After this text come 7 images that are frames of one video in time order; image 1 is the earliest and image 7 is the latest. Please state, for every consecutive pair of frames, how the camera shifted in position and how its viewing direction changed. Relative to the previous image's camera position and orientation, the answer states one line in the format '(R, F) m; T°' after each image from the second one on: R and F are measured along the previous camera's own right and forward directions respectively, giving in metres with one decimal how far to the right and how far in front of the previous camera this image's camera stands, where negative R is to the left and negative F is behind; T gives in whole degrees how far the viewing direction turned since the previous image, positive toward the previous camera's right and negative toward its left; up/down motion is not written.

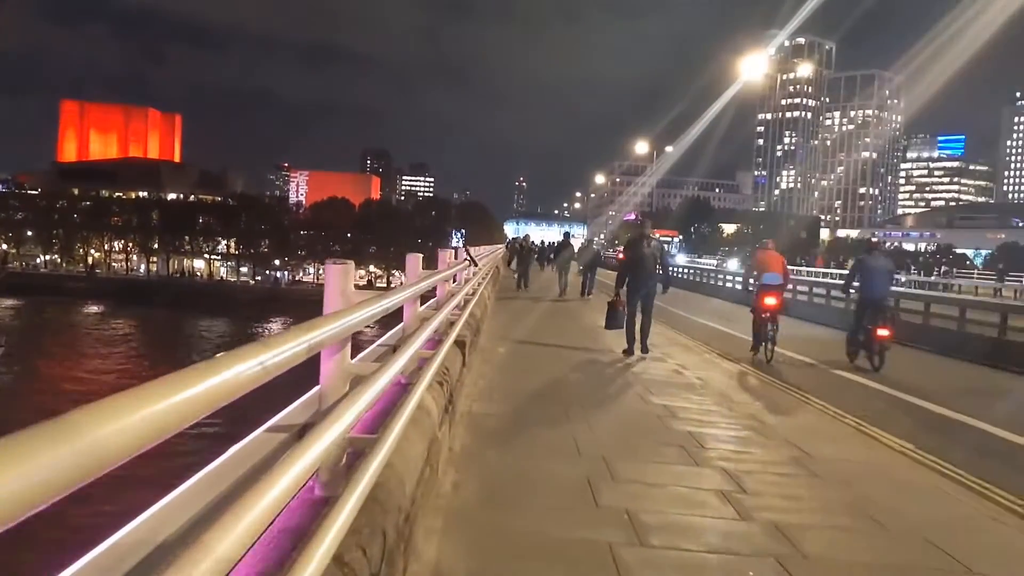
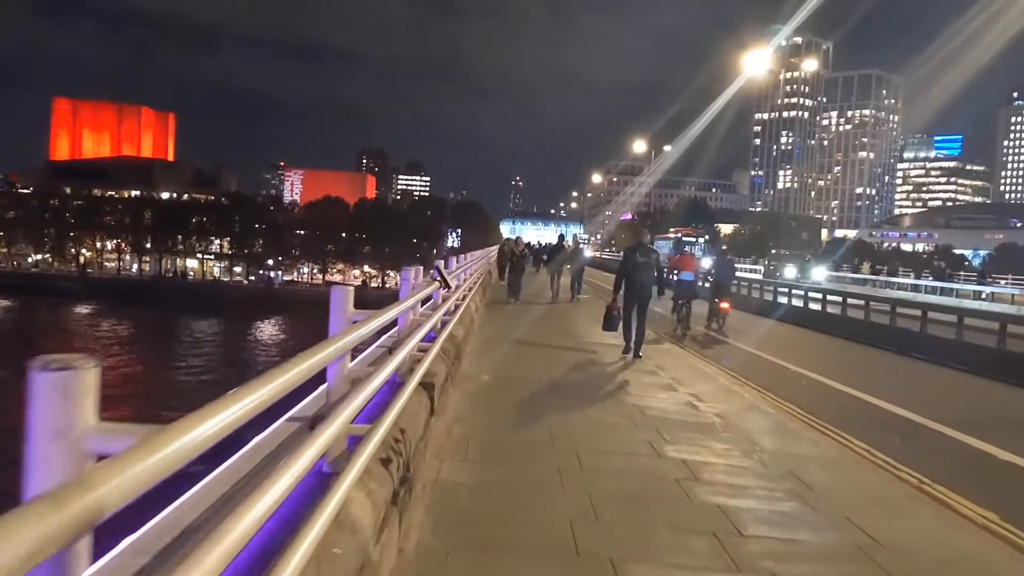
(+0.1, +1.3) m; 0°
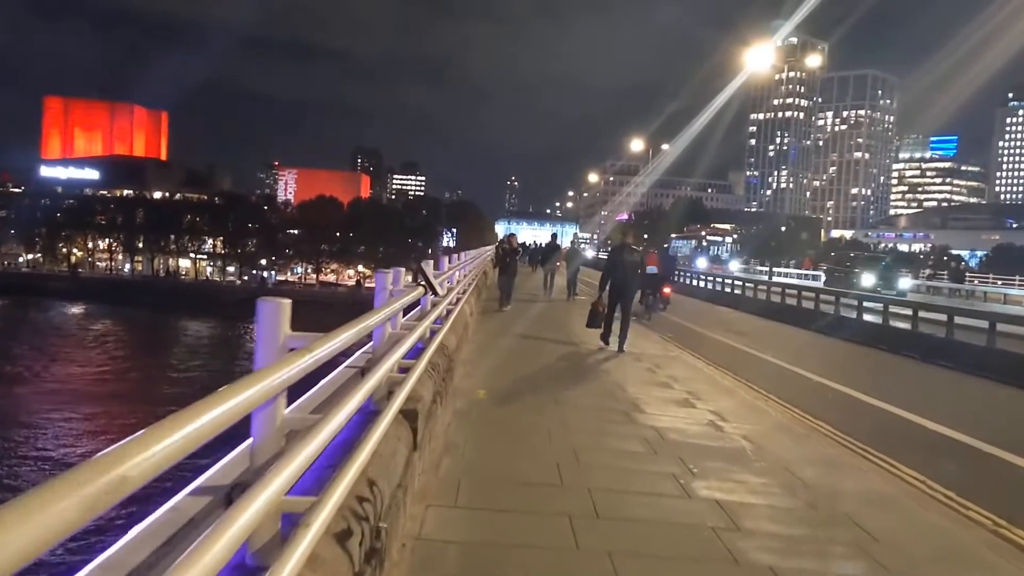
(0.0, +0.9) m; 0°
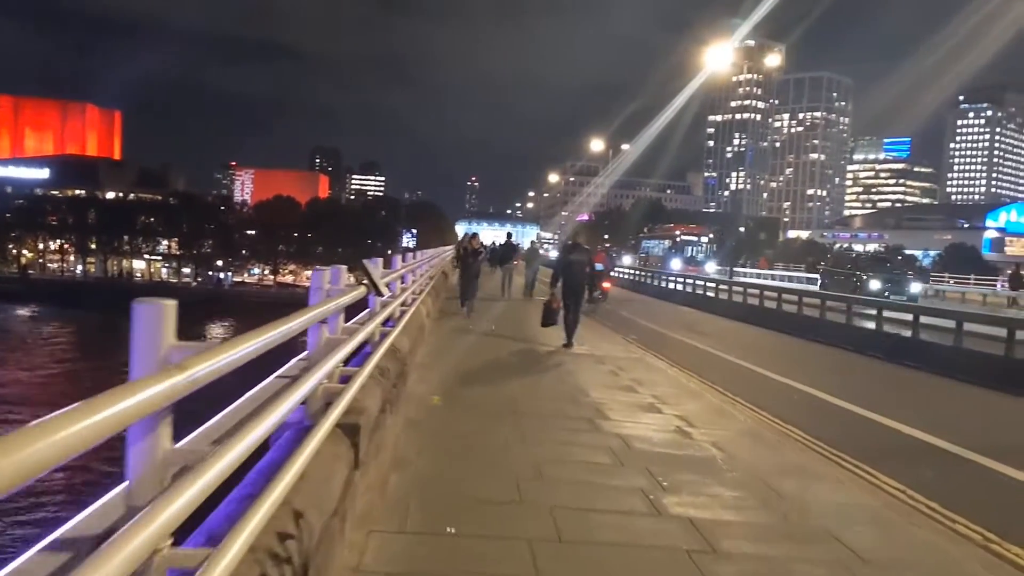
(0.0, +0.4) m; +2°
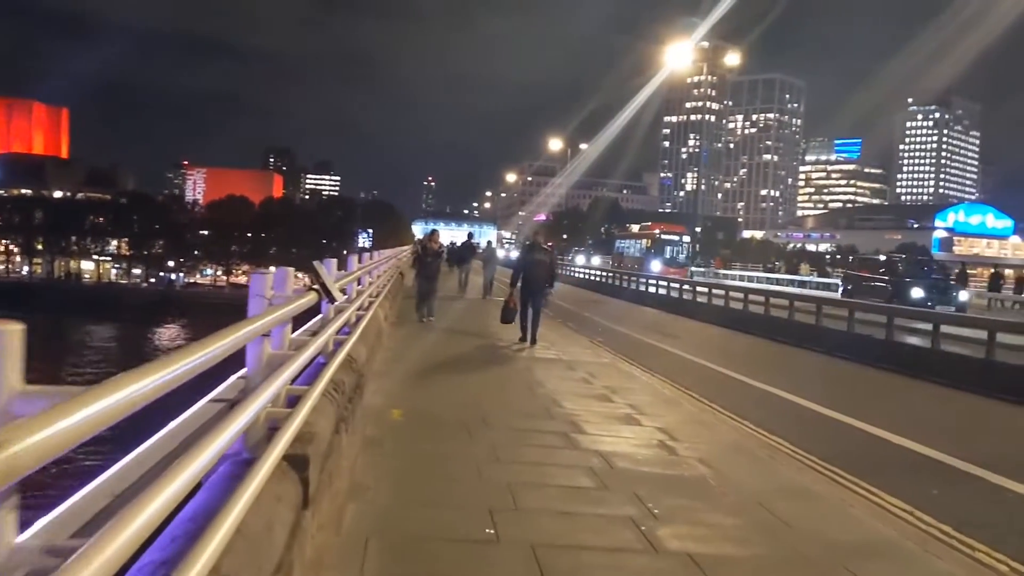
(-0.1, +0.6) m; +3°
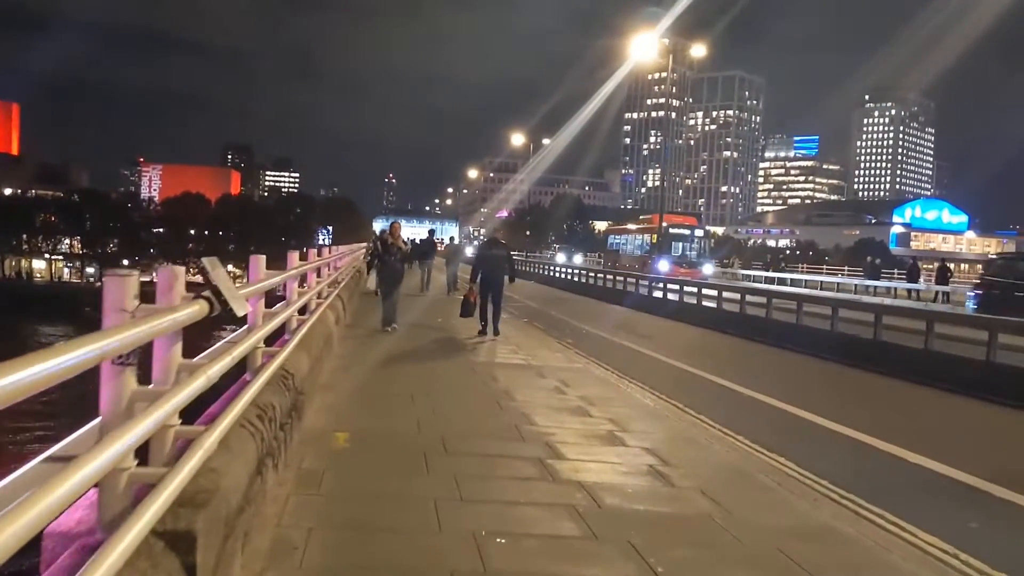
(0.0, +0.9) m; +2°
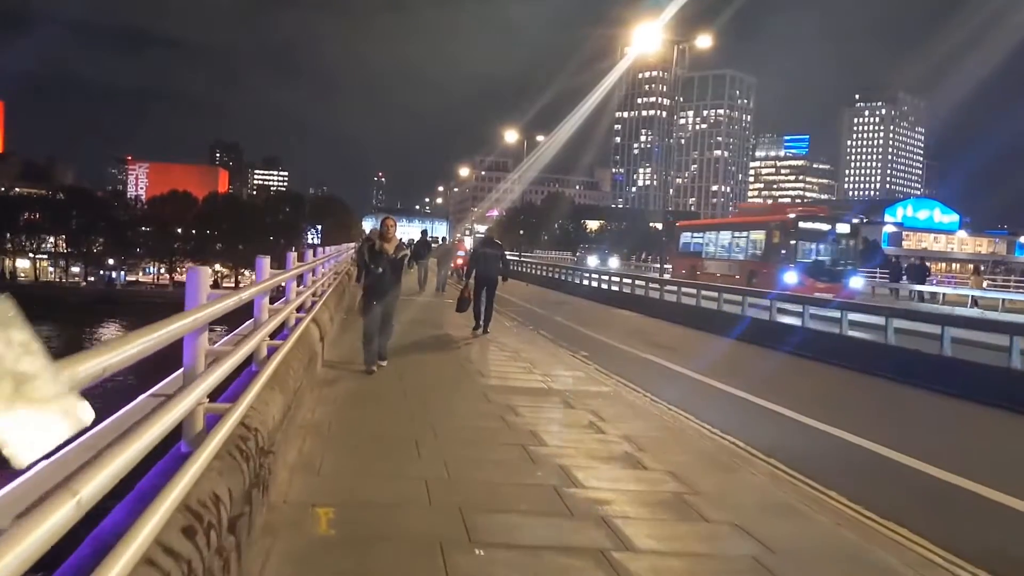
(-0.2, +1.2) m; +1°
